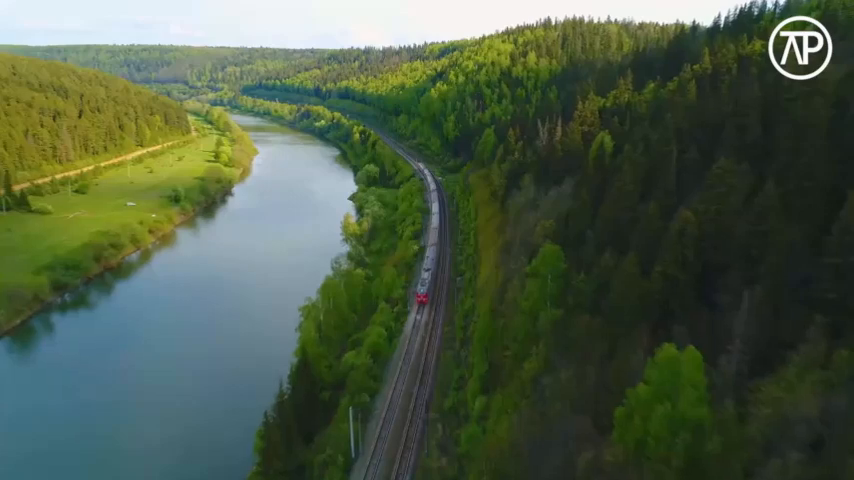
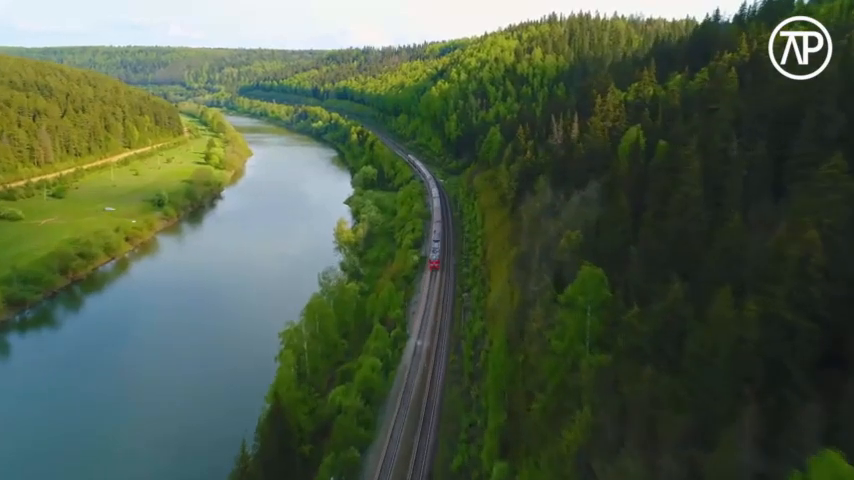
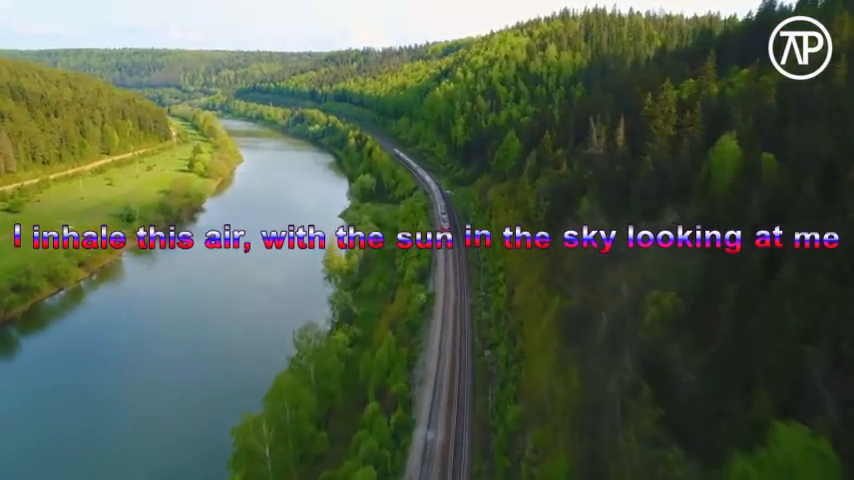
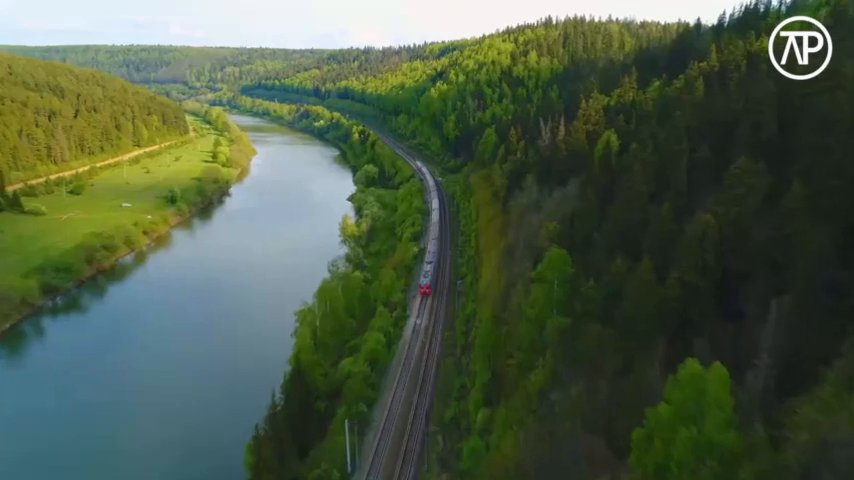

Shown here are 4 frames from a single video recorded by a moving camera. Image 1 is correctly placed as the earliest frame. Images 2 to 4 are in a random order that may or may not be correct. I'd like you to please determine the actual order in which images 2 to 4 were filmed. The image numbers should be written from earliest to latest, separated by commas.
4, 2, 3
